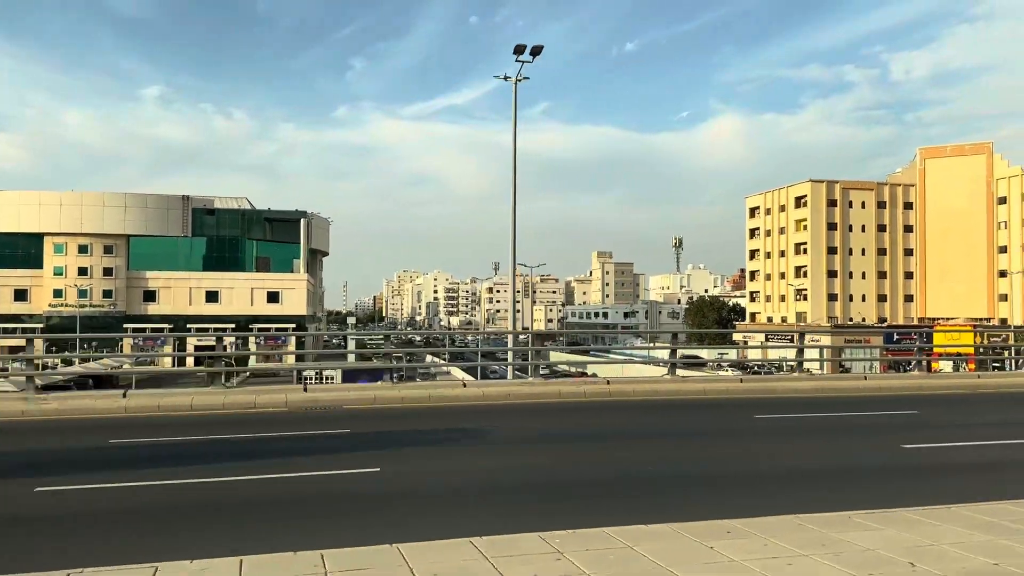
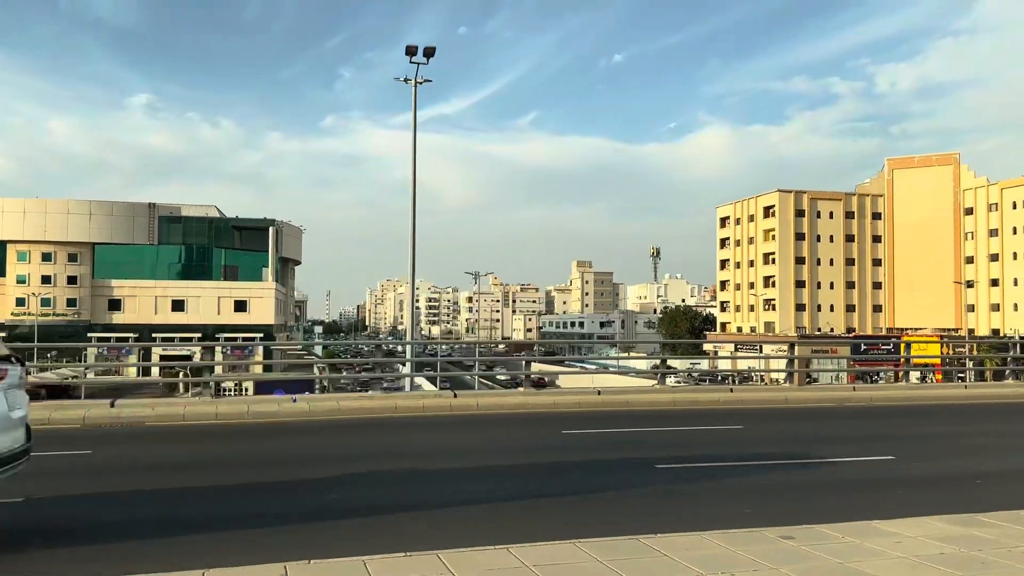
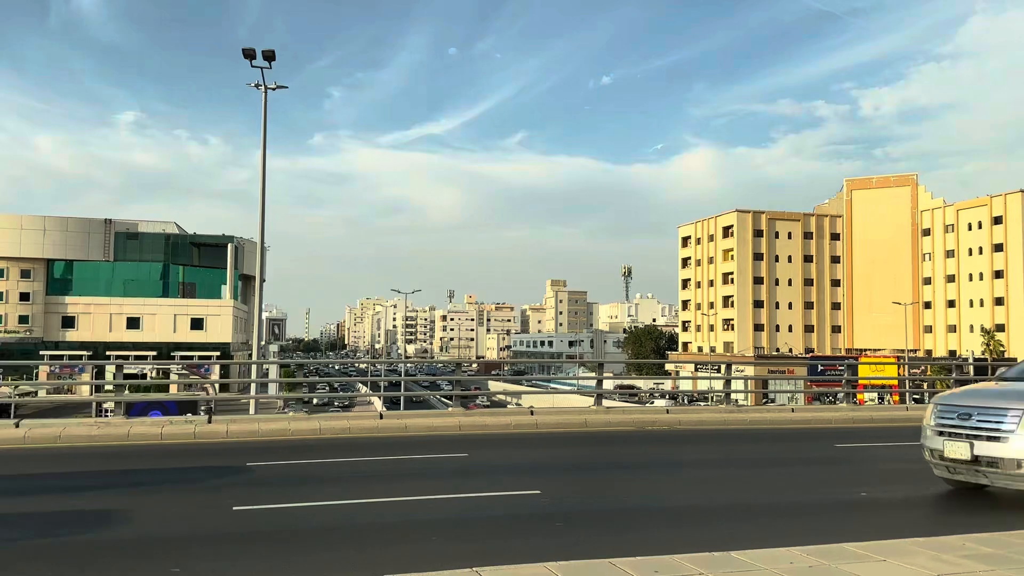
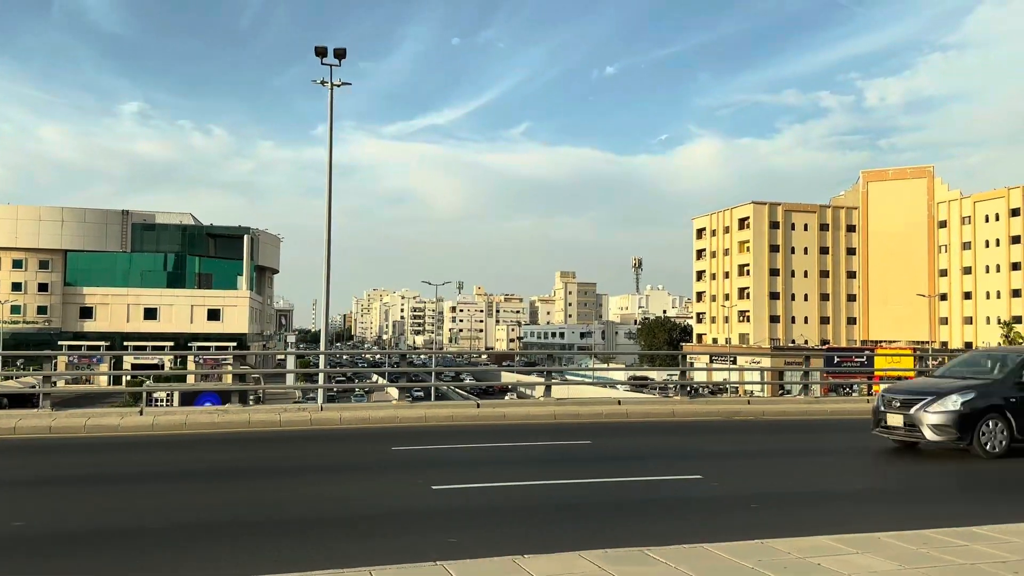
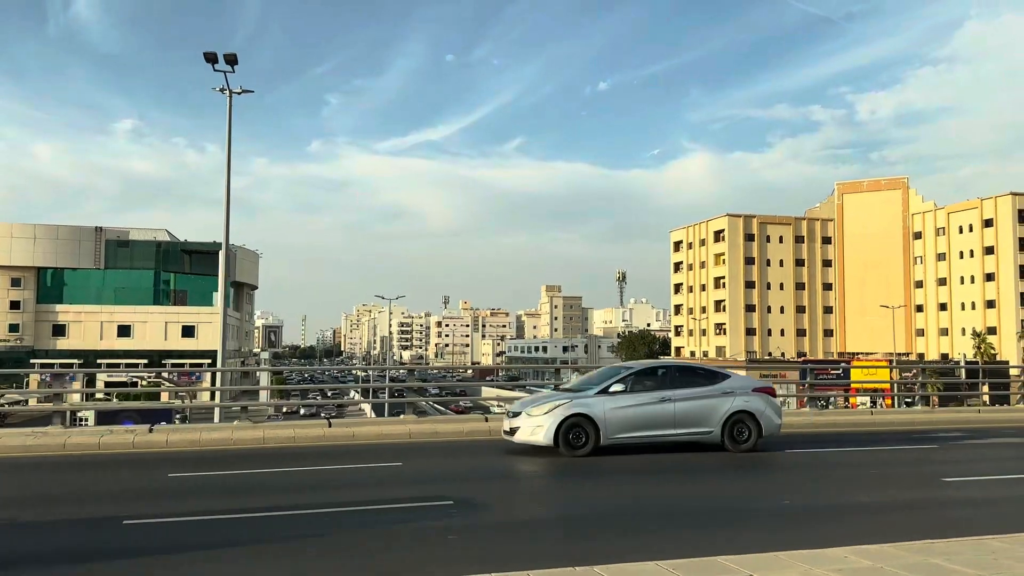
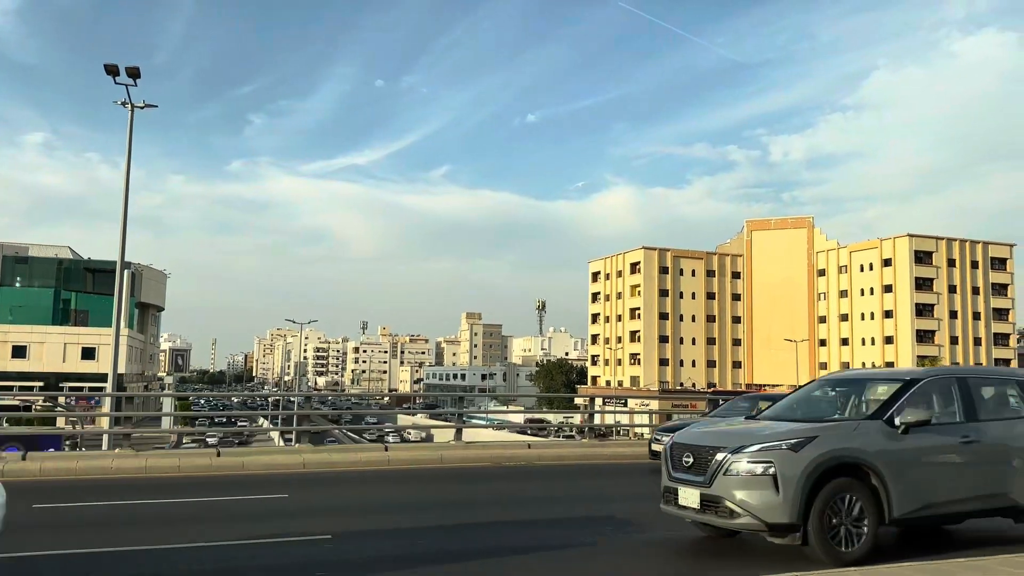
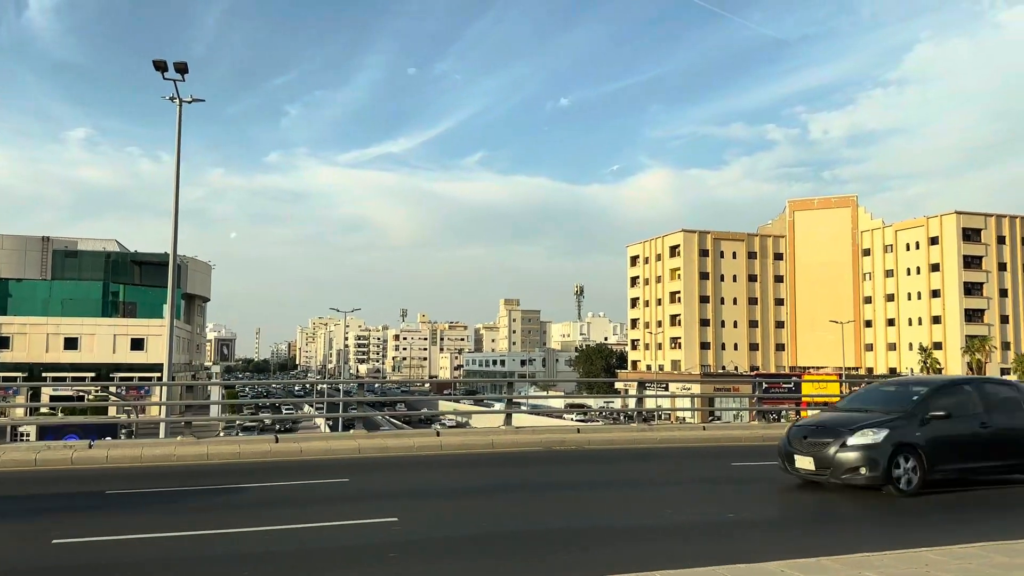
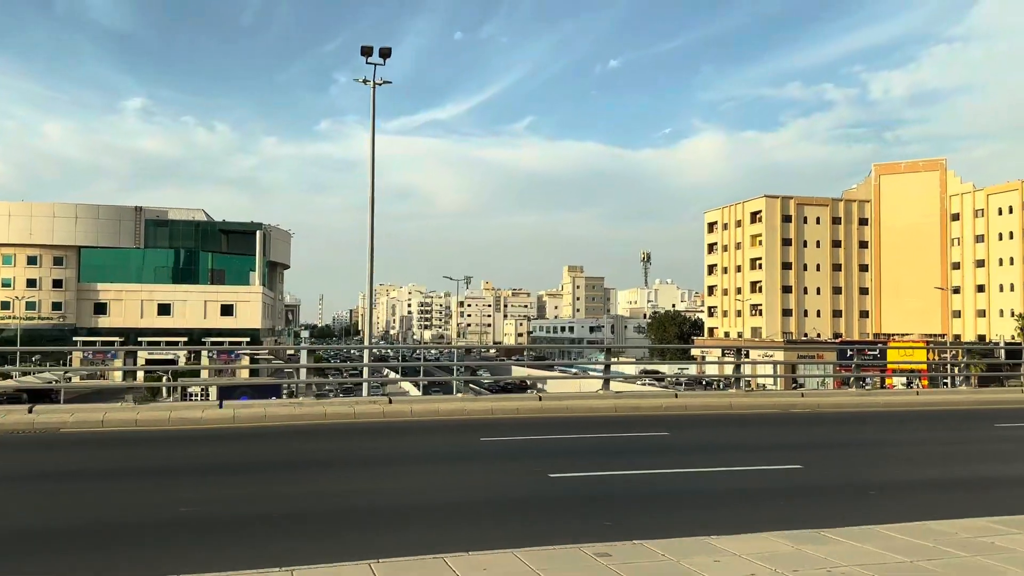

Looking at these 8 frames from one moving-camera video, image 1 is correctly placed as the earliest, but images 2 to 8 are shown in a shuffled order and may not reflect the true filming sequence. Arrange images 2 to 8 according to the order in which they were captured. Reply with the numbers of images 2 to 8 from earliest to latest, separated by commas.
2, 8, 4, 3, 5, 7, 6
